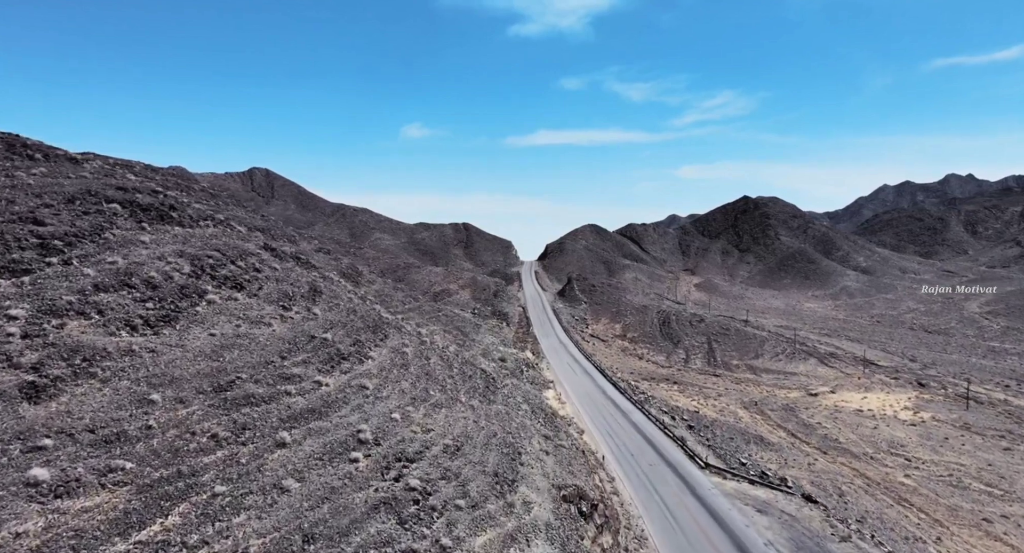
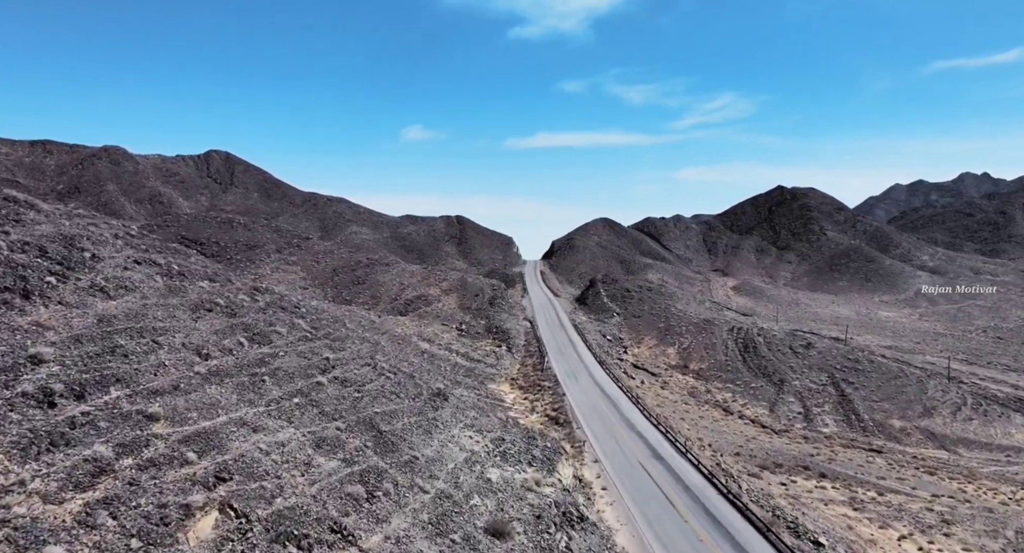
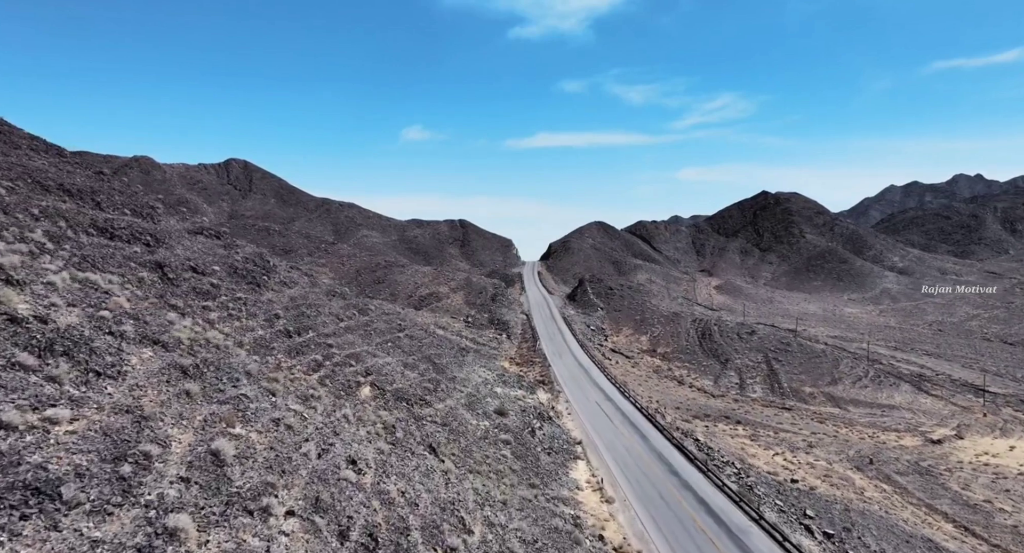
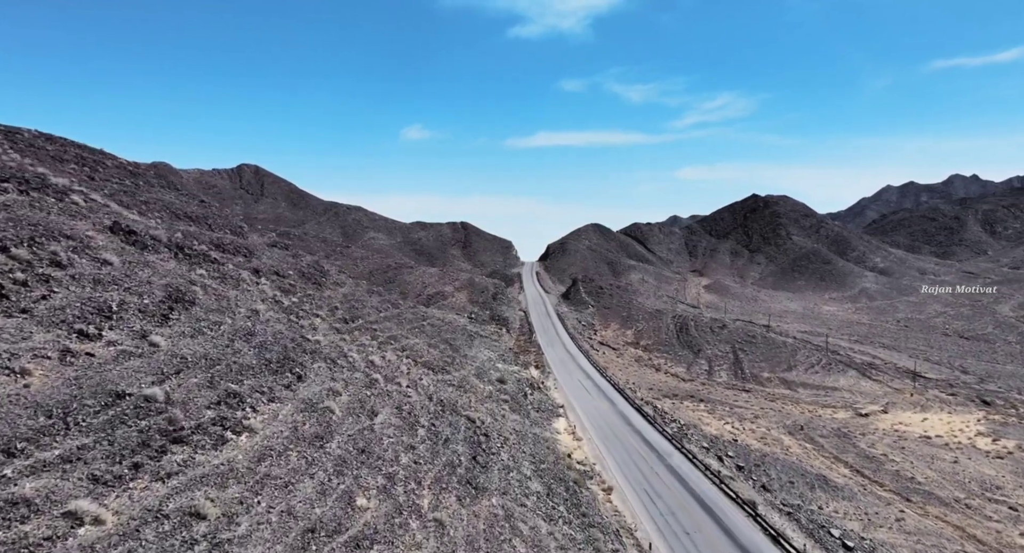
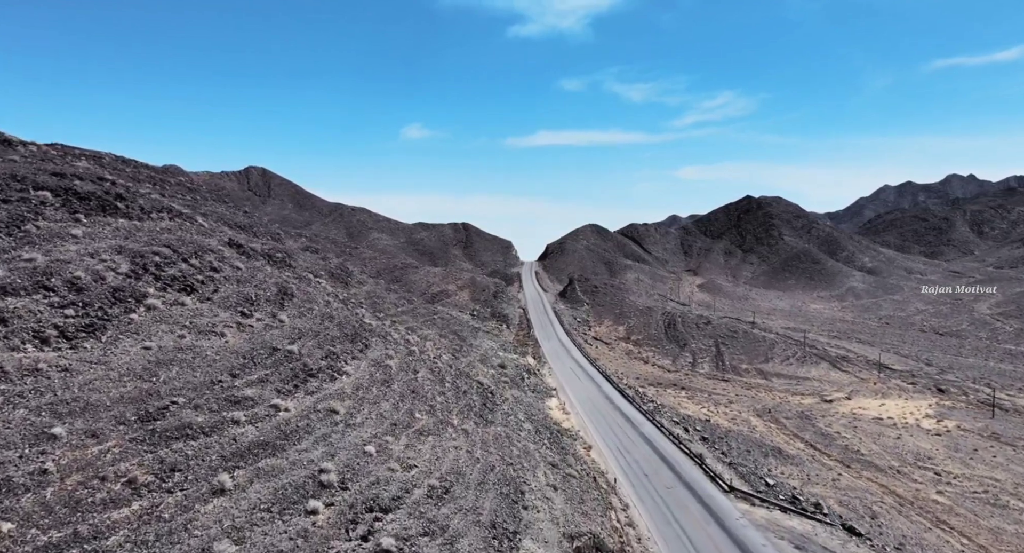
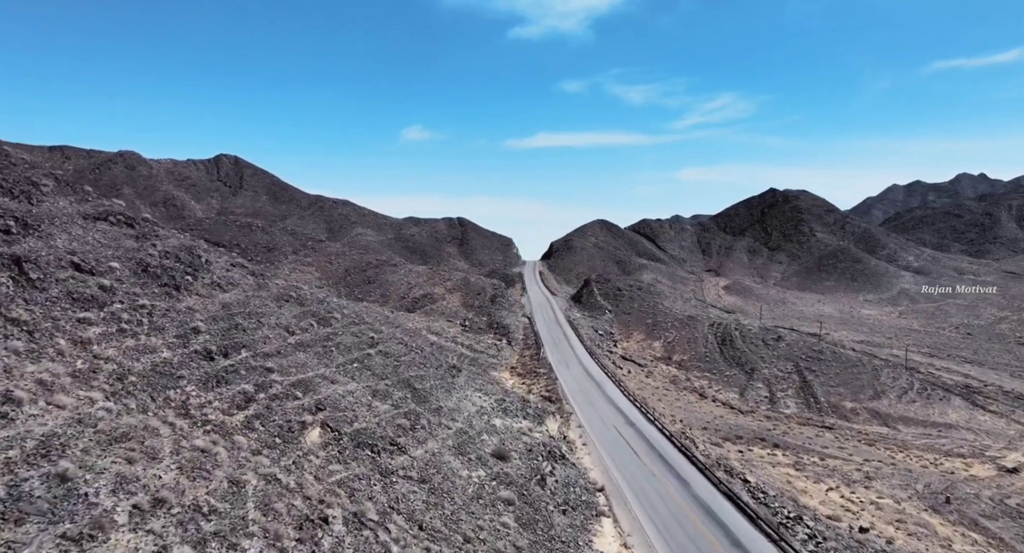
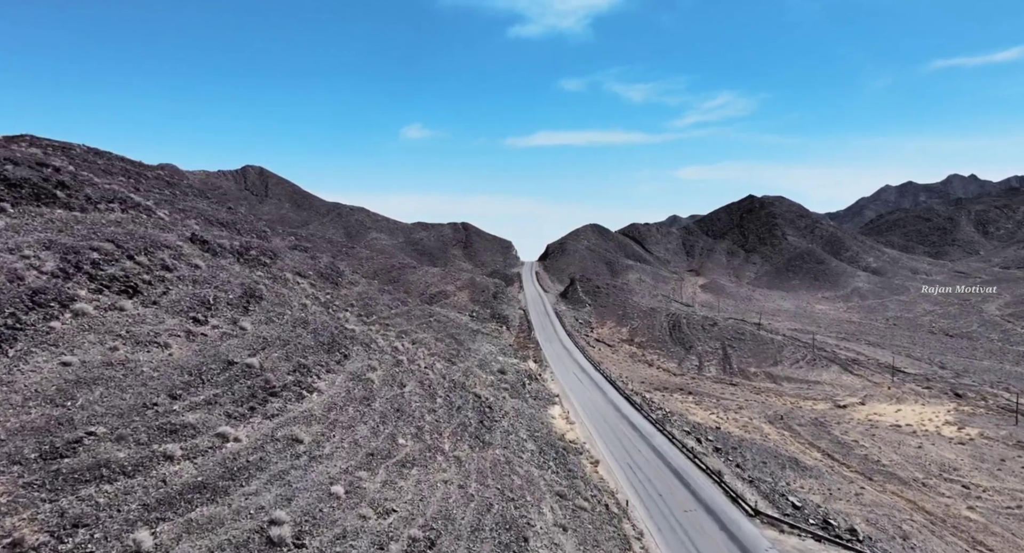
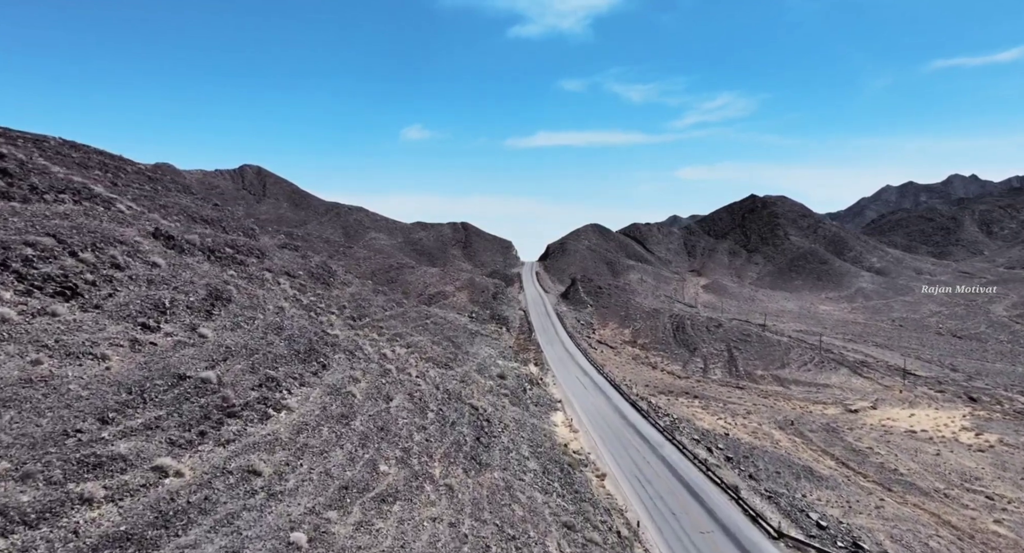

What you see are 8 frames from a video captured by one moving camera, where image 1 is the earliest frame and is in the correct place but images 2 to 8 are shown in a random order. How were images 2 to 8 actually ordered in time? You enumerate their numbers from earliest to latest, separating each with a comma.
5, 7, 8, 4, 3, 6, 2
